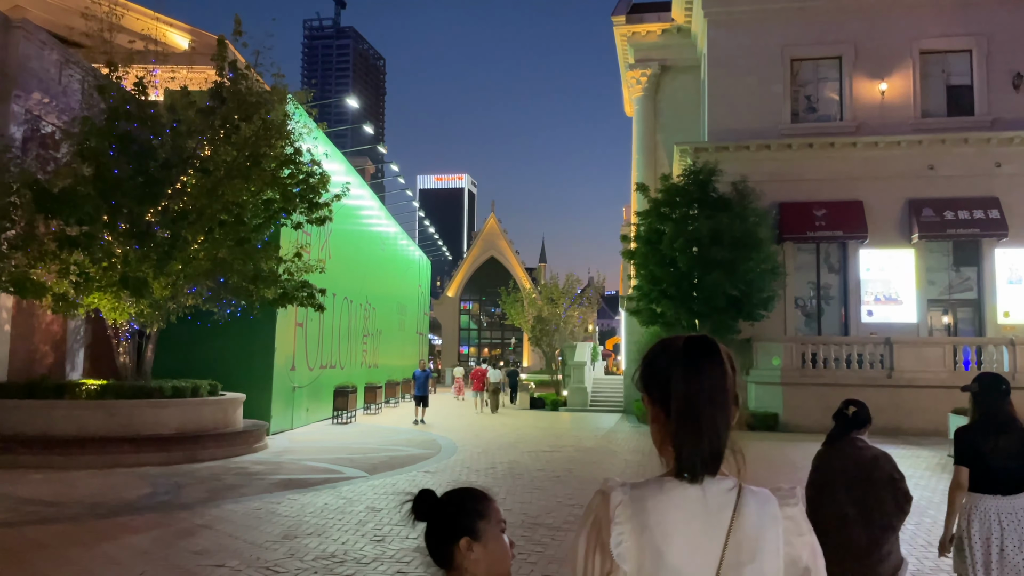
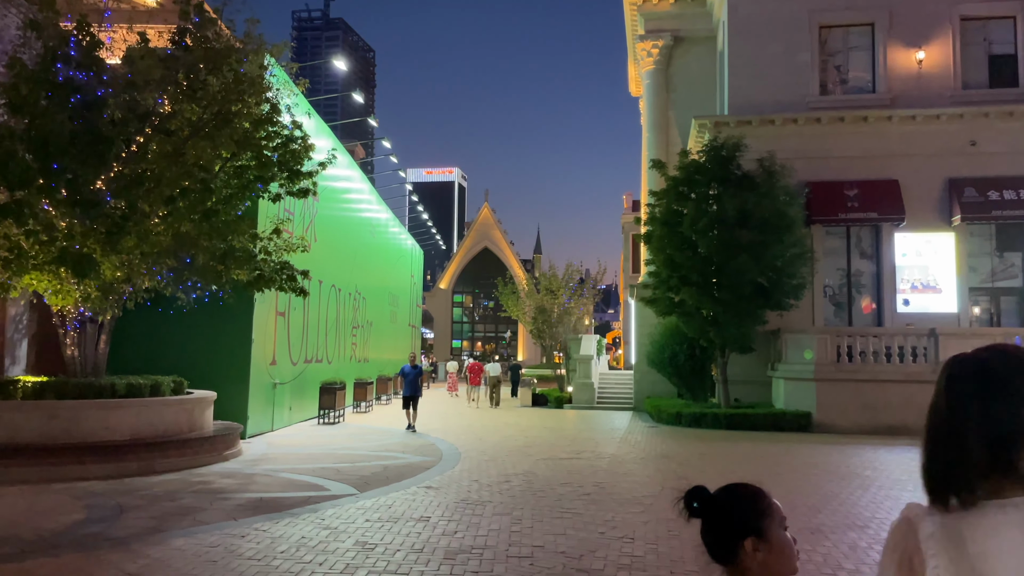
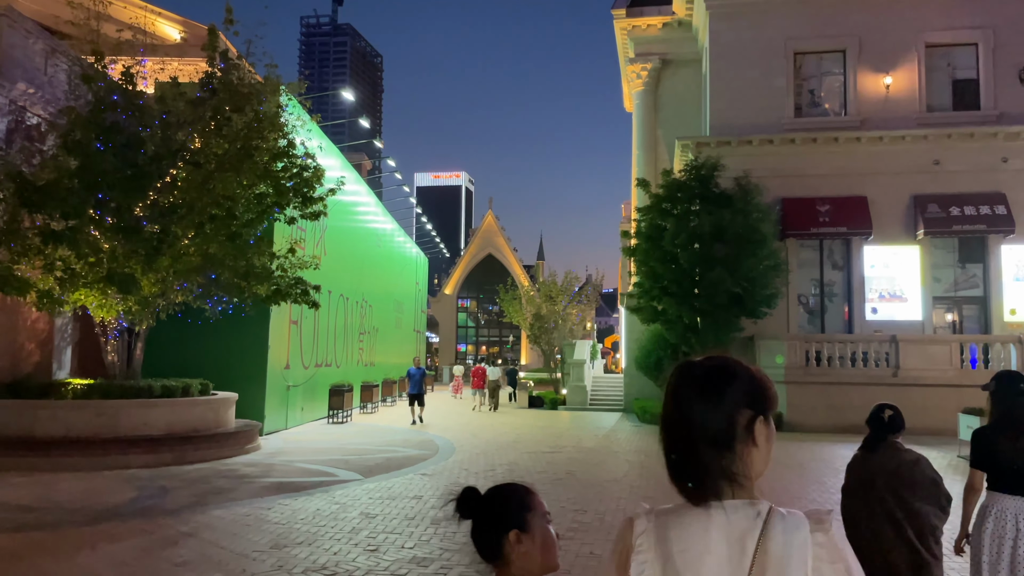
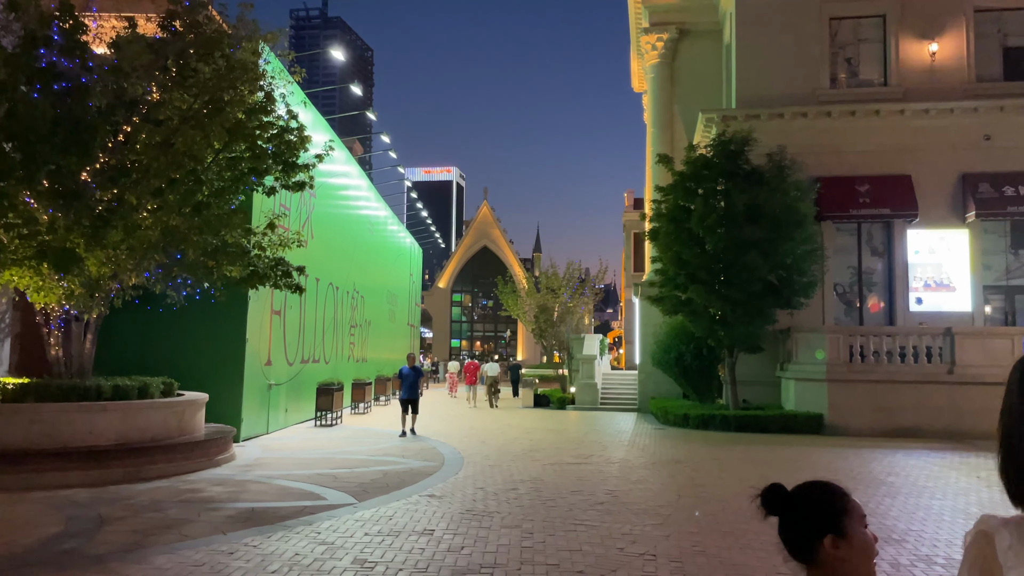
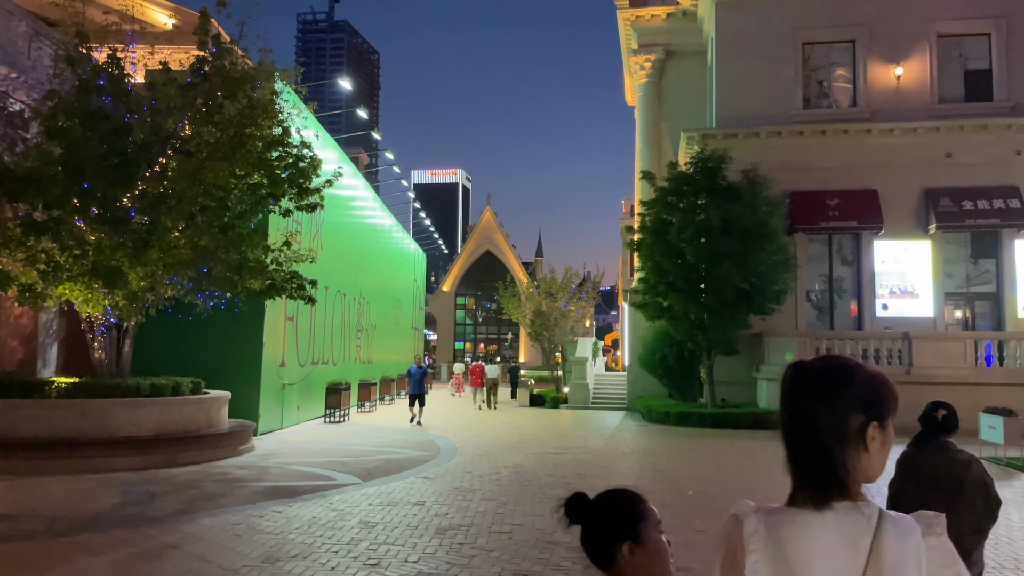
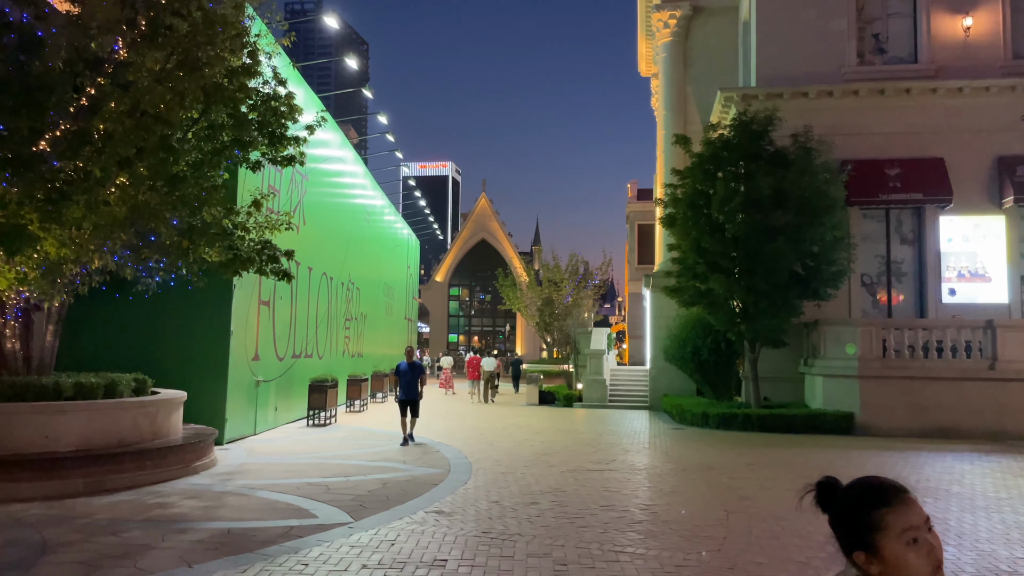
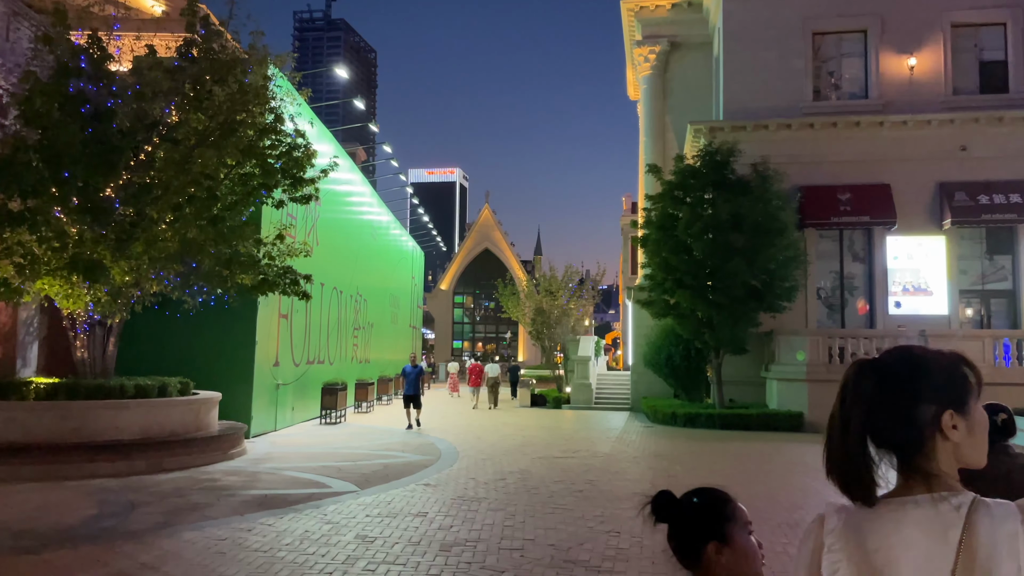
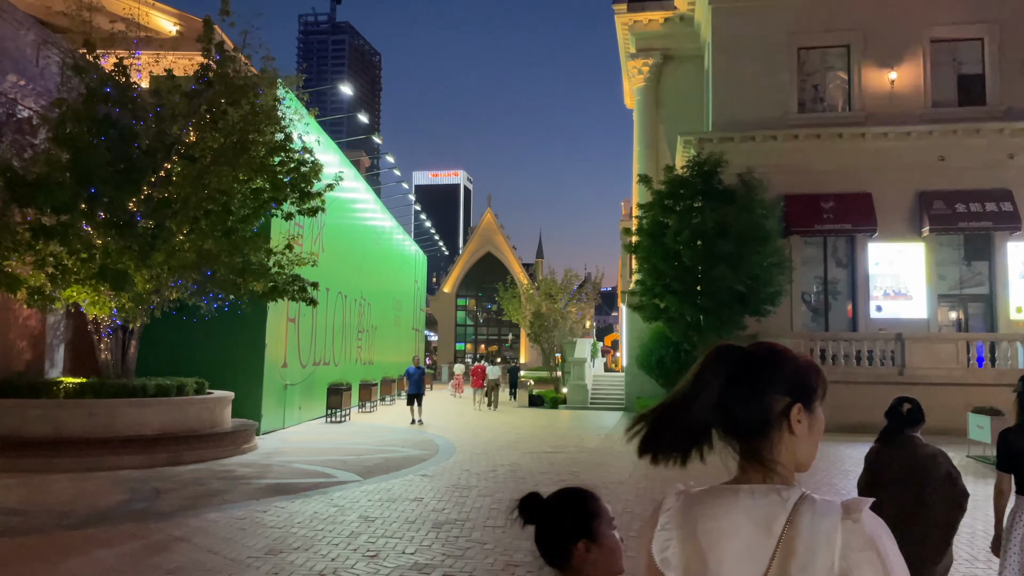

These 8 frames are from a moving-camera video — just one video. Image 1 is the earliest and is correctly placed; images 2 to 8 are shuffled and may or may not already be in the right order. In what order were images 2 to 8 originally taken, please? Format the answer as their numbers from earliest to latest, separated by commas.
3, 8, 5, 7, 2, 4, 6
